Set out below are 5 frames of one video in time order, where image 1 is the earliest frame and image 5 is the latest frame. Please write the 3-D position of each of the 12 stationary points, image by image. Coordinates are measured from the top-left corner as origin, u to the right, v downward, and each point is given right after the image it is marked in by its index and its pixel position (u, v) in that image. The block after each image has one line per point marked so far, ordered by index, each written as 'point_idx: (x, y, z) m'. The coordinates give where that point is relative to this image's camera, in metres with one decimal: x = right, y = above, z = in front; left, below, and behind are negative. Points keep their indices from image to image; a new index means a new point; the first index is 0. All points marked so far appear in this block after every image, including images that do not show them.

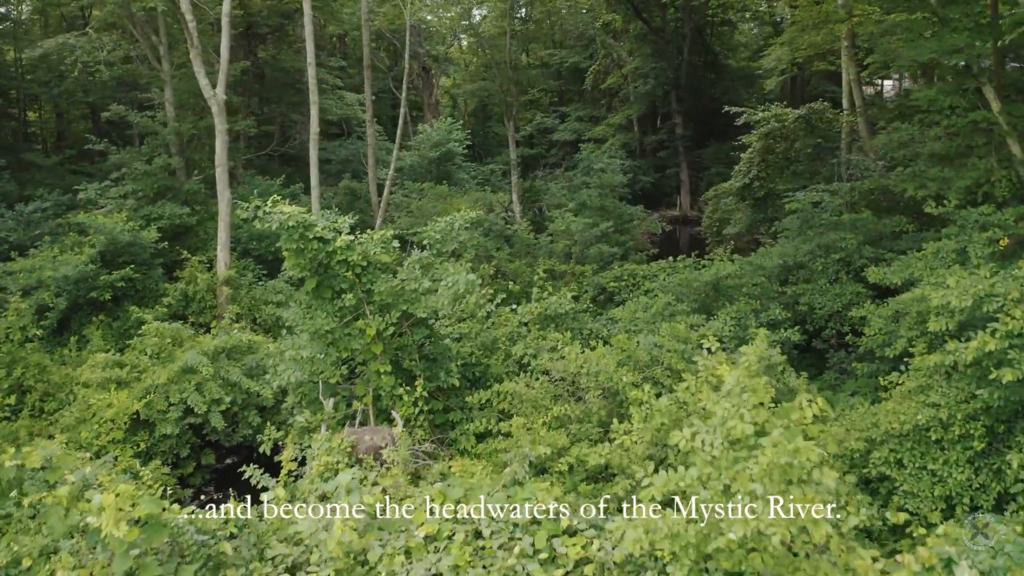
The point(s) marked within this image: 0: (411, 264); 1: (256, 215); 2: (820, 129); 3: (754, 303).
0: (-1.1, +0.2, +6.4) m
1: (-2.5, +0.7, +5.9) m
2: (+5.8, +3.0, +11.7) m
3: (+2.8, -0.2, +7.2) m
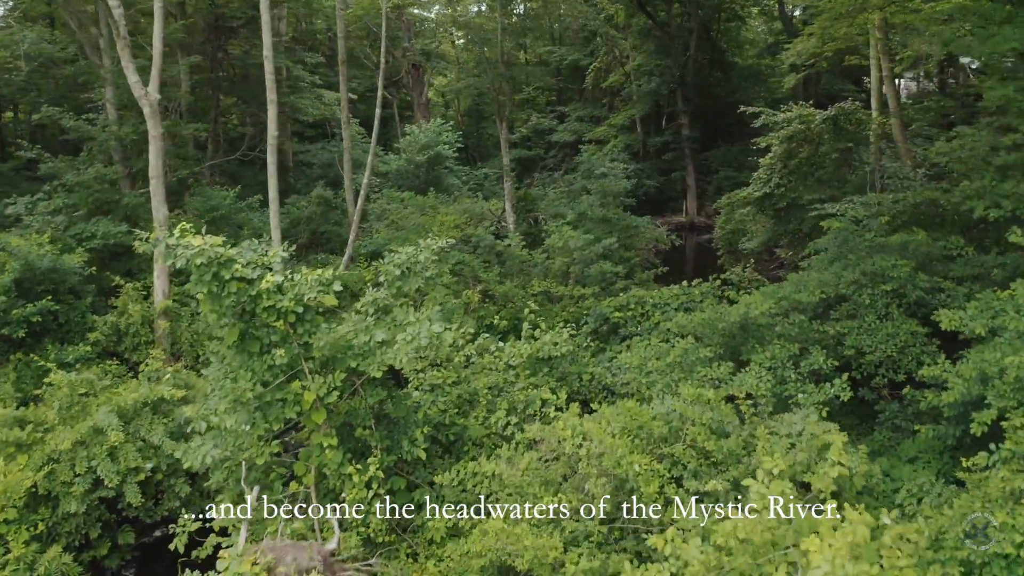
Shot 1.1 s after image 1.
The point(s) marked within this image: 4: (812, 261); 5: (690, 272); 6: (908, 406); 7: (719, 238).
0: (-1.2, -0.2, +5.1) m
1: (-2.6, +0.3, +4.6) m
2: (+5.7, +2.6, +10.3) m
3: (+2.7, -0.6, +5.8) m
4: (+3.7, +0.3, +7.6) m
5: (+4.3, +0.2, +15.1) m
6: (+4.0, -1.2, +6.2) m
7: (+4.3, +1.1, +12.6) m
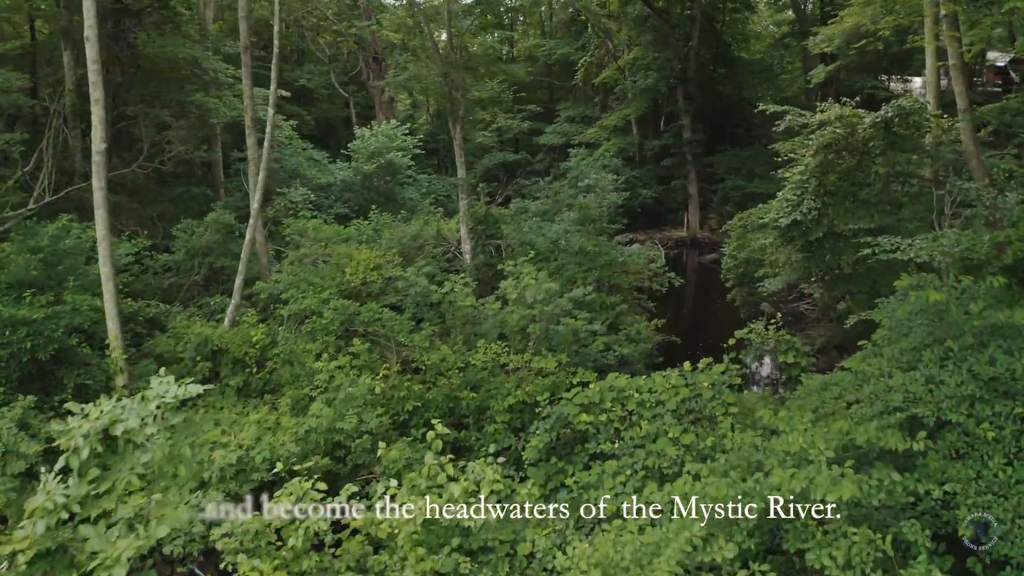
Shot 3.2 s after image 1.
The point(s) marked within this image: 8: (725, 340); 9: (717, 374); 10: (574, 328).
0: (-2.0, -0.9, +2.5) m
1: (-3.4, -0.5, +2.0) m
2: (+5.0, +1.9, +7.7) m
3: (+1.9, -1.3, +3.3) m
4: (+3.0, -0.4, +5.0) m
5: (+3.6, -0.5, +12.5) m
6: (+3.2, -2.0, +3.6) m
7: (+3.6, +0.3, +10.0) m
8: (+3.8, -1.1, +10.6) m
9: (+1.7, -0.7, +5.2) m
10: (+0.7, -0.5, +7.1) m
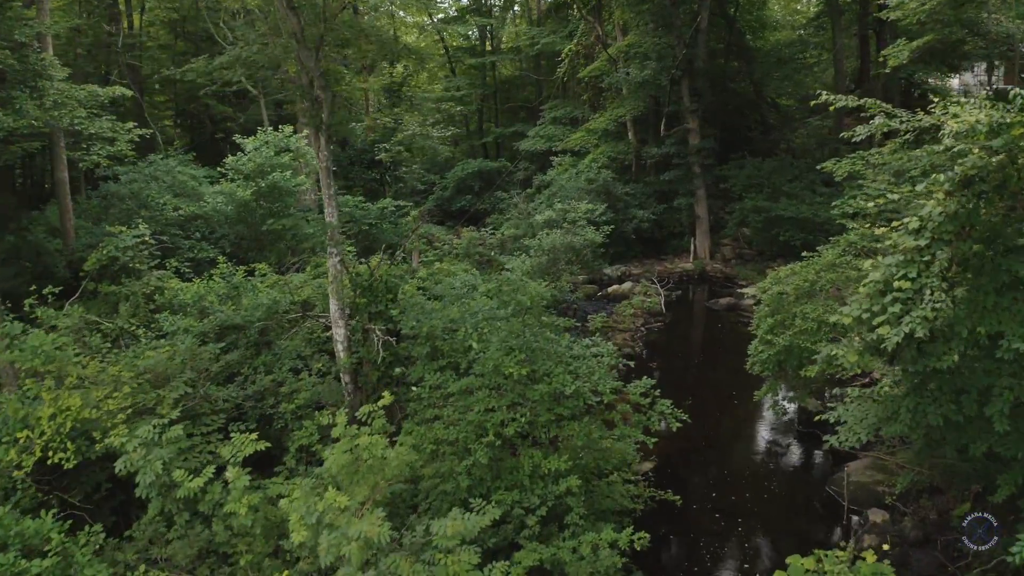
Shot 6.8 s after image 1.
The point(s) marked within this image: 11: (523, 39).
0: (-3.1, -2.1, -1.1) m
1: (-4.5, -1.6, -1.5) m
2: (+3.9, +0.8, +4.0) m
3: (+0.9, -2.5, -0.4) m
4: (+2.0, -1.5, +1.4) m
5: (+2.6, -1.6, +8.9) m
6: (+2.2, -3.1, -0.1) m
7: (+2.6, -0.7, +6.4) m
8: (+2.8, -2.2, +6.9) m
9: (+0.7, -1.8, +1.6) m
10: (-0.3, -1.6, +3.5) m
11: (+0.4, +8.0, +19.8) m
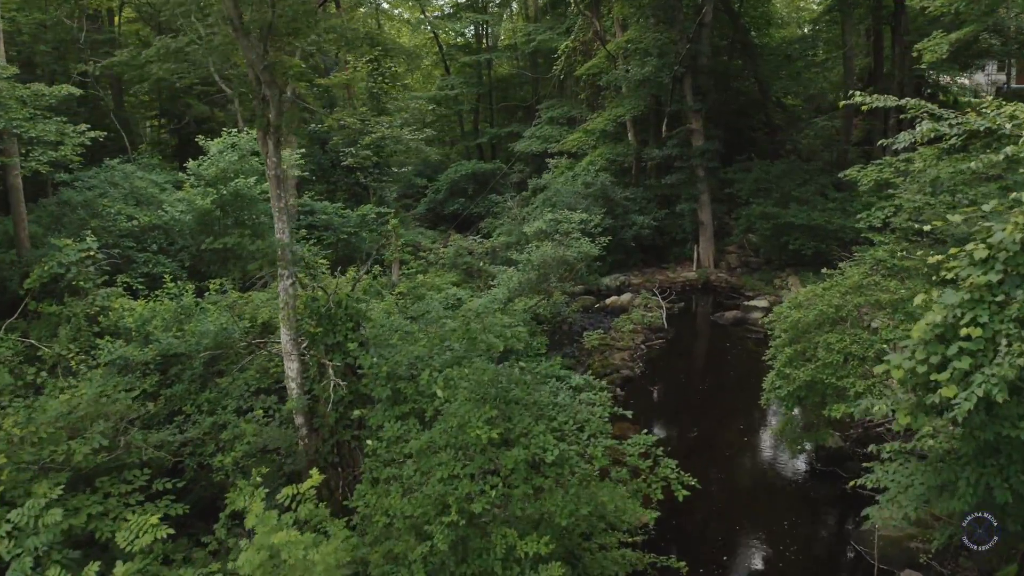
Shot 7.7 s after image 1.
0: (-3.3, -2.3, -1.8) m
1: (-4.7, -1.9, -2.3) m
2: (+3.8, +0.6, +3.2) m
3: (+0.7, -2.7, -1.2) m
4: (+1.8, -1.8, +0.6) m
5: (+2.5, -1.8, +8.1) m
6: (+2.0, -3.3, -0.9) m
7: (+2.5, -1.0, +5.6) m
8: (+2.6, -2.4, +6.1) m
9: (+0.5, -2.1, +0.8) m
10: (-0.5, -1.8, +2.7) m
11: (+0.2, +7.8, +19.0) m
